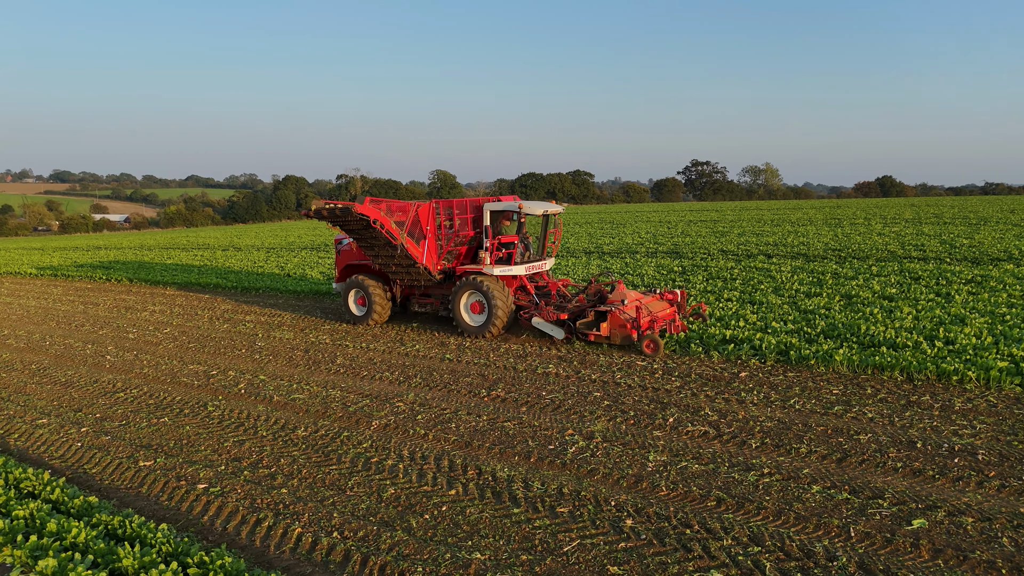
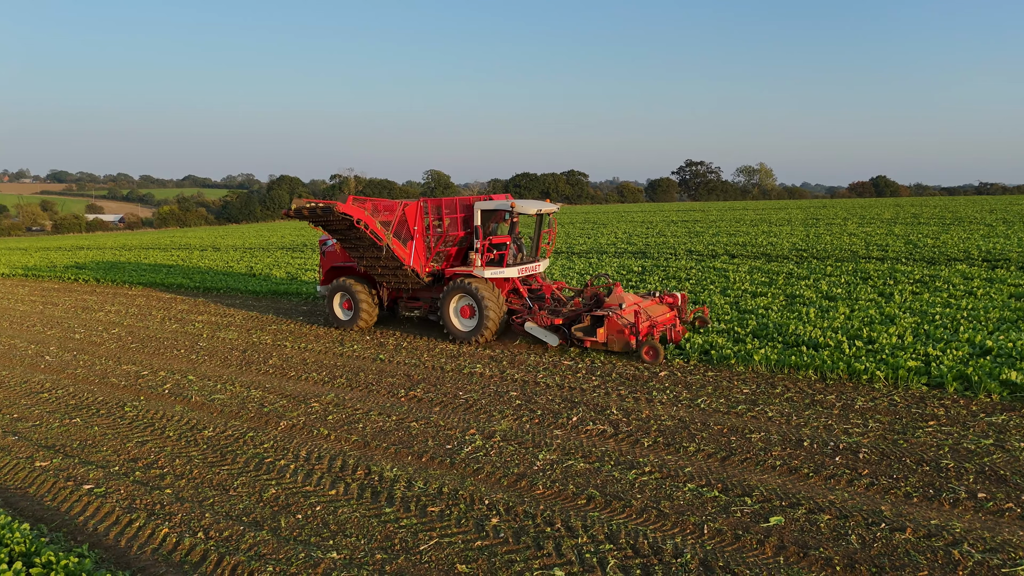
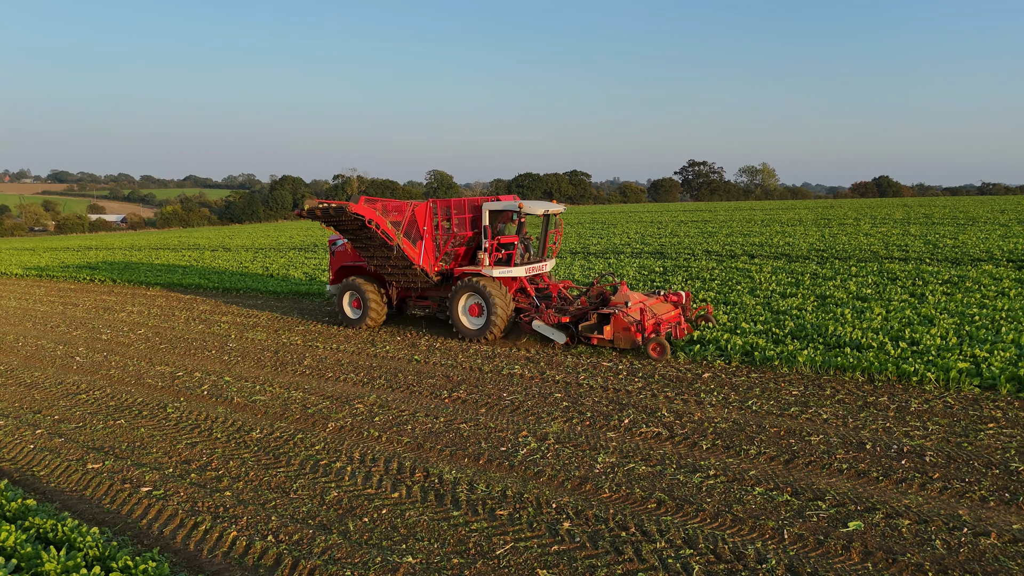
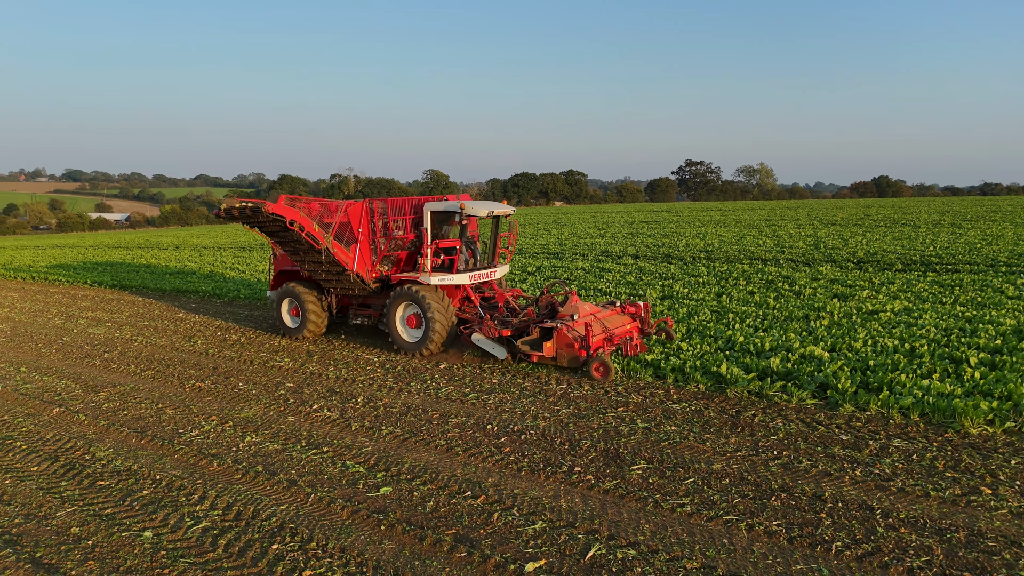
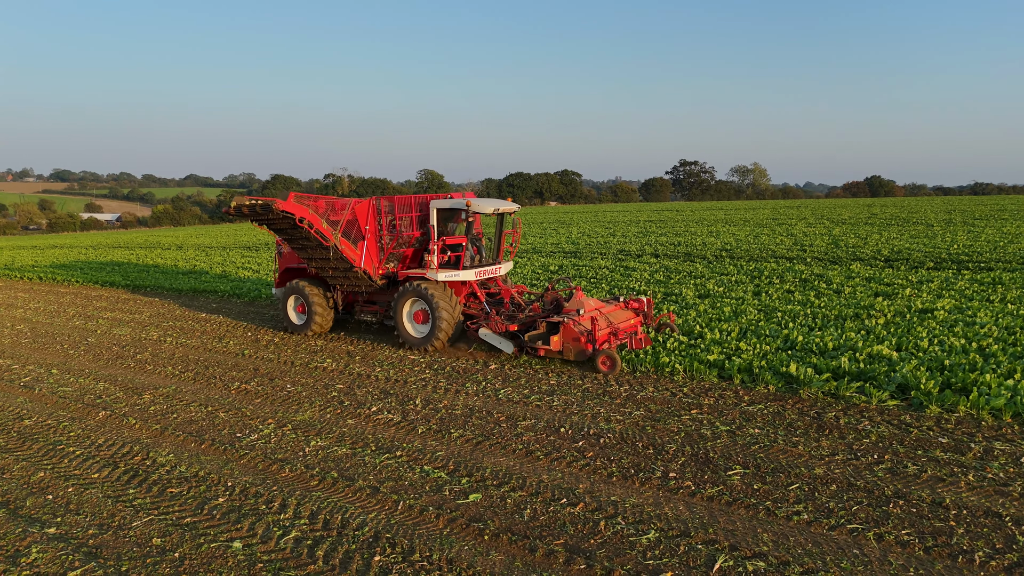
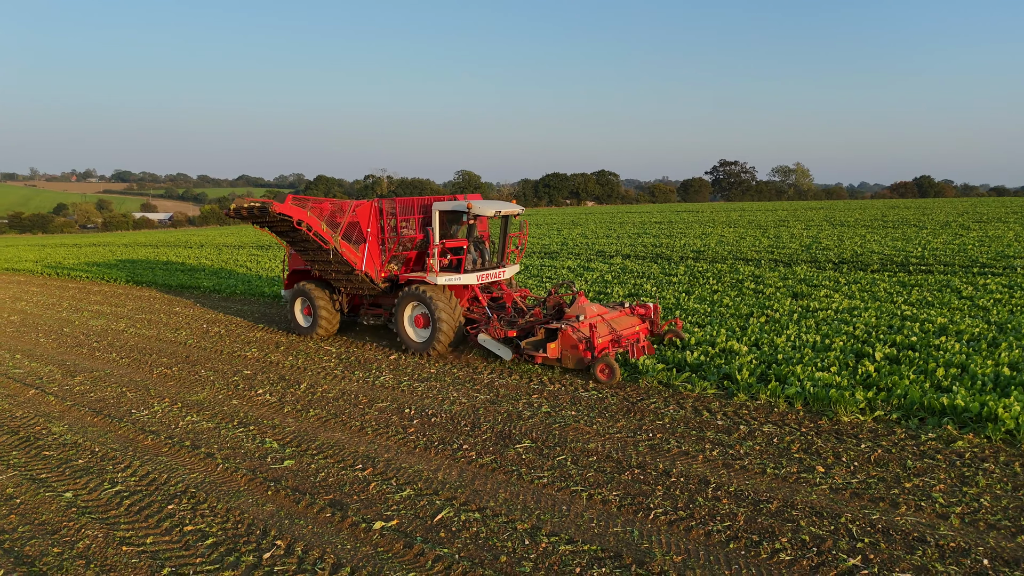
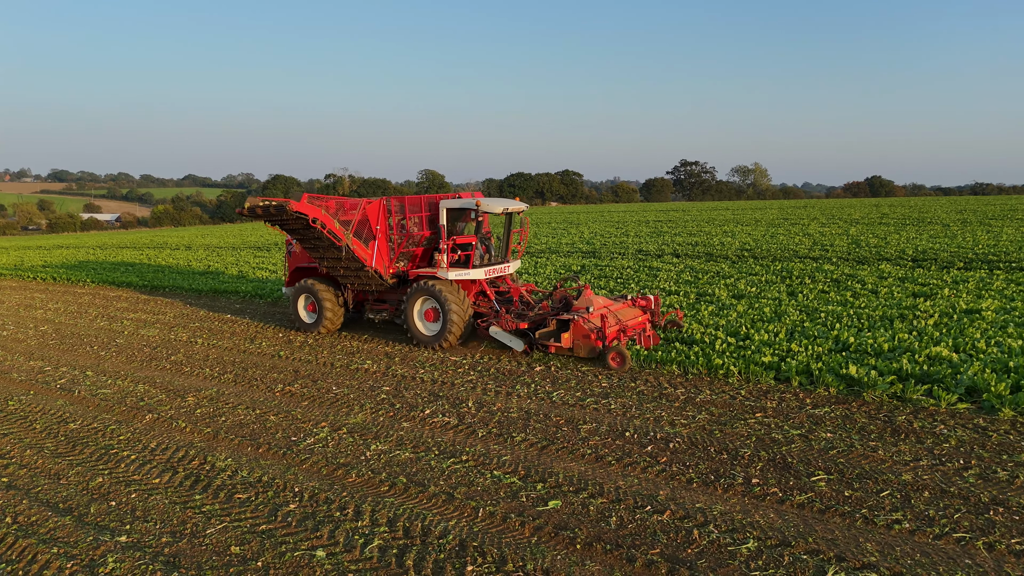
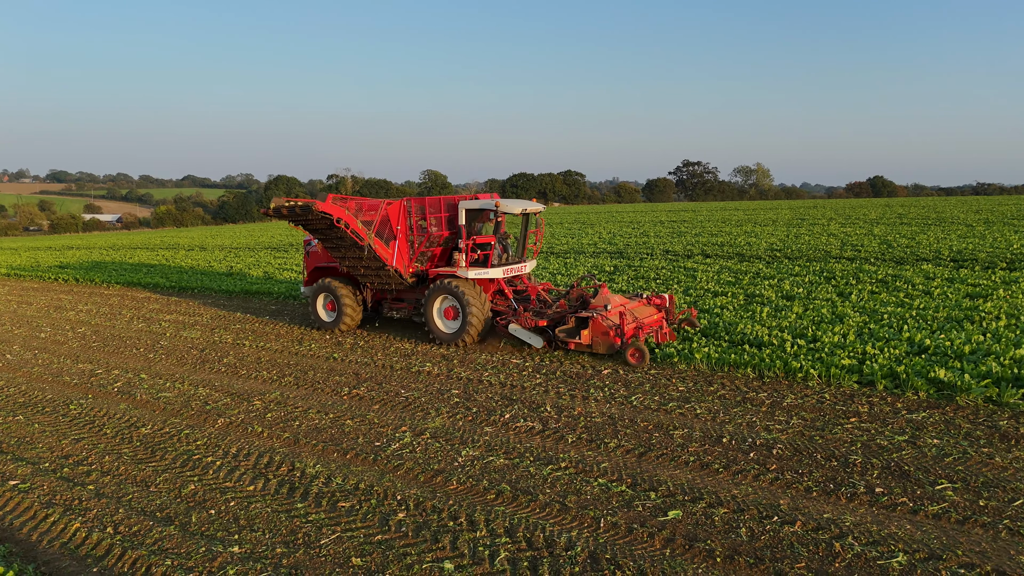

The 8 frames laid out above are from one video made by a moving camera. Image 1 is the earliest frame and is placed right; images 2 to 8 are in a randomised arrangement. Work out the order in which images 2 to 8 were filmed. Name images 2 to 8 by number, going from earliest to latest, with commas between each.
3, 2, 8, 7, 5, 4, 6
